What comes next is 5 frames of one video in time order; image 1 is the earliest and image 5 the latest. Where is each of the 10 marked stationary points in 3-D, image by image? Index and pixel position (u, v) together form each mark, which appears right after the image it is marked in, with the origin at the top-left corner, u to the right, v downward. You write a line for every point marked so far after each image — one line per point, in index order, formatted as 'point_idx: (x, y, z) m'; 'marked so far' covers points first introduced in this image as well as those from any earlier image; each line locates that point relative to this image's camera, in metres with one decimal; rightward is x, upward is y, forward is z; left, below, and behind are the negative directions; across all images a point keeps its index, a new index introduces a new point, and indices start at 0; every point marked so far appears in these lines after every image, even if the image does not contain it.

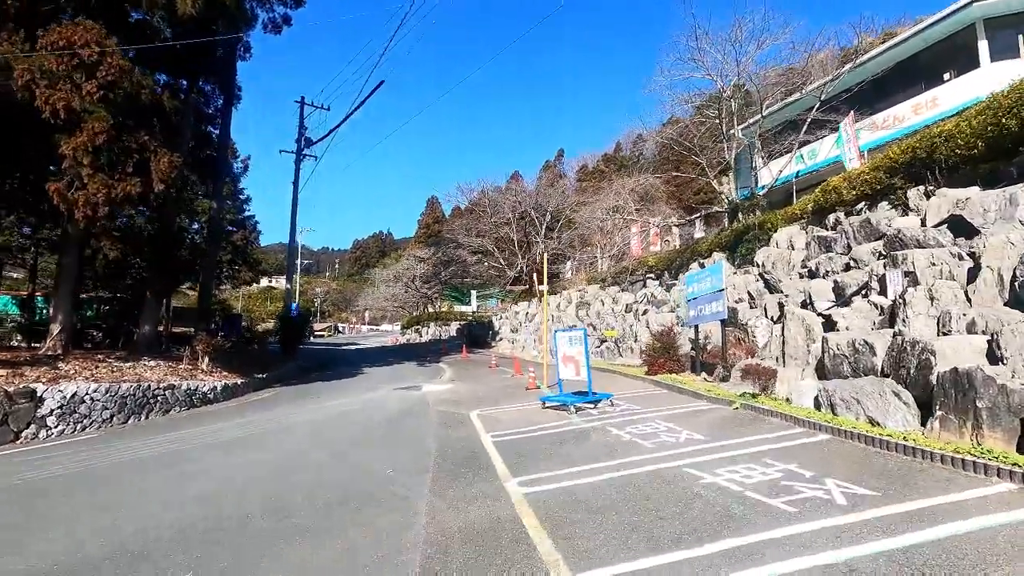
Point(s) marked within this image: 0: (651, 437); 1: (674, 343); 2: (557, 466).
0: (+2.0, -2.2, +7.8) m
1: (+4.4, -1.5, +14.6) m
2: (+0.6, -2.2, +6.9) m
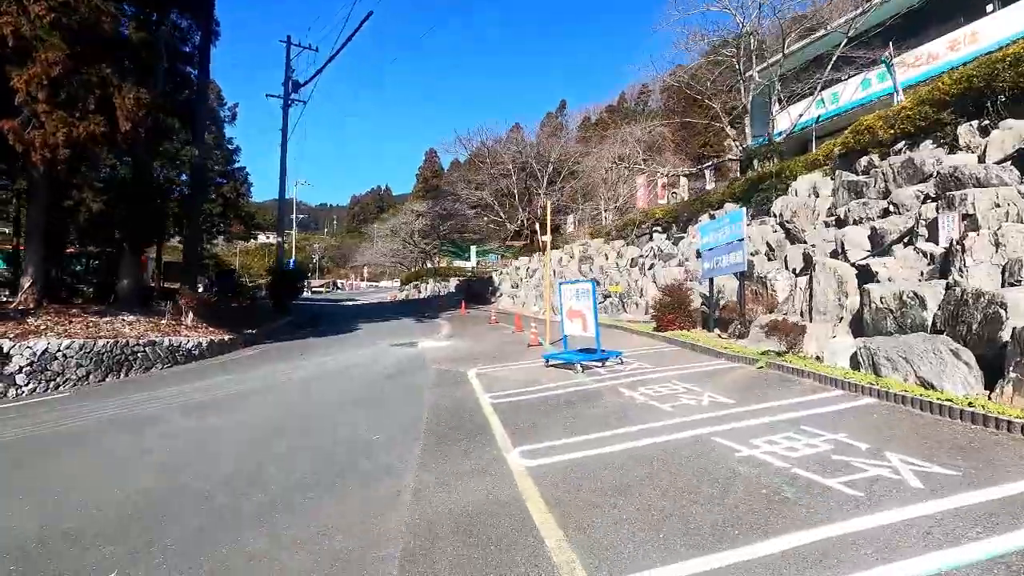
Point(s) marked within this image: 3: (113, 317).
0: (+2.1, -1.4, +6.9) m
1: (+4.4, -0.3, +13.7) m
2: (+0.6, -1.6, +6.0) m
3: (-10.9, -0.8, +14.6) m
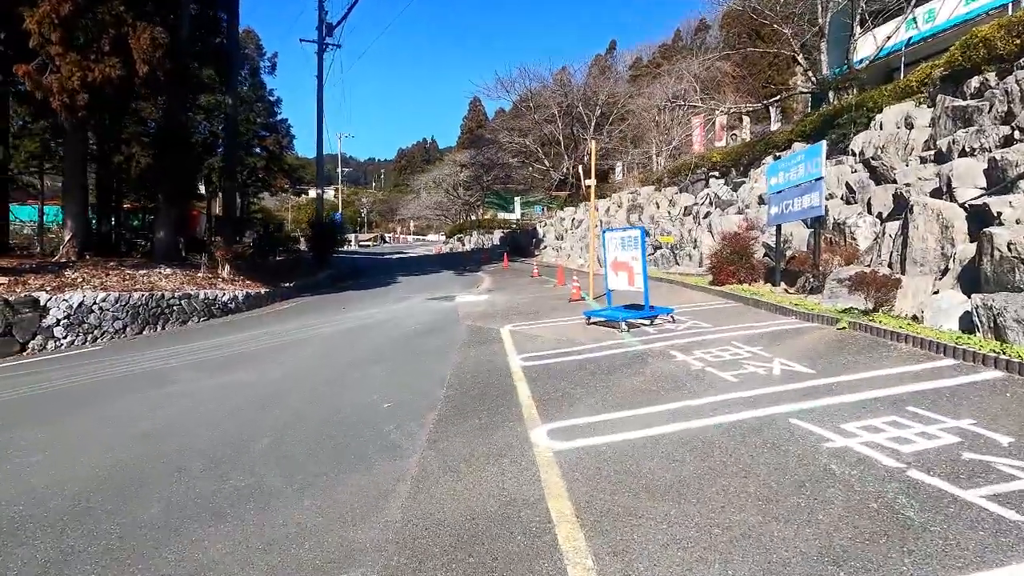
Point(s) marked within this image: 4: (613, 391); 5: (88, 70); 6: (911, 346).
0: (+2.4, -0.8, +5.9) m
1: (+5.4, +0.9, +12.2) m
2: (+0.9, -1.1, +5.1) m
3: (-9.8, +0.5, +14.6) m
4: (+1.0, -1.0, +5.3) m
5: (-9.0, +4.7, +11.4) m
6: (+4.4, -0.6, +5.9) m
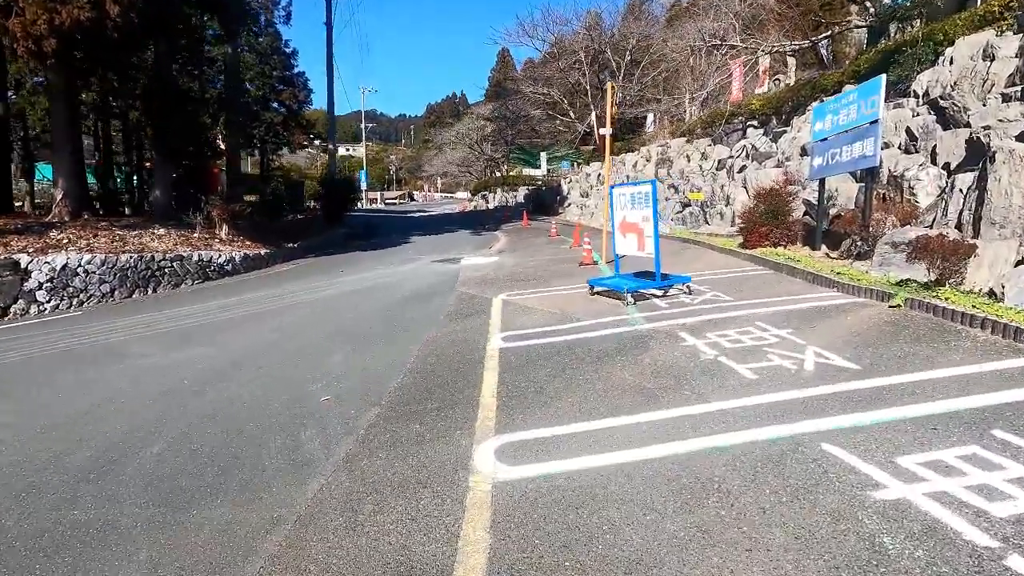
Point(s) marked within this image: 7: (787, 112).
0: (+2.1, -0.6, +4.7) m
1: (+5.4, +1.6, +10.7) m
2: (+0.5, -0.9, +4.1) m
3: (-9.6, +1.5, +14.0) m
4: (+0.7, -0.8, +4.3) m
5: (-9.0, +5.4, +10.5) m
6: (+4.1, -0.4, +4.6) m
7: (+9.6, +6.2, +18.8) m
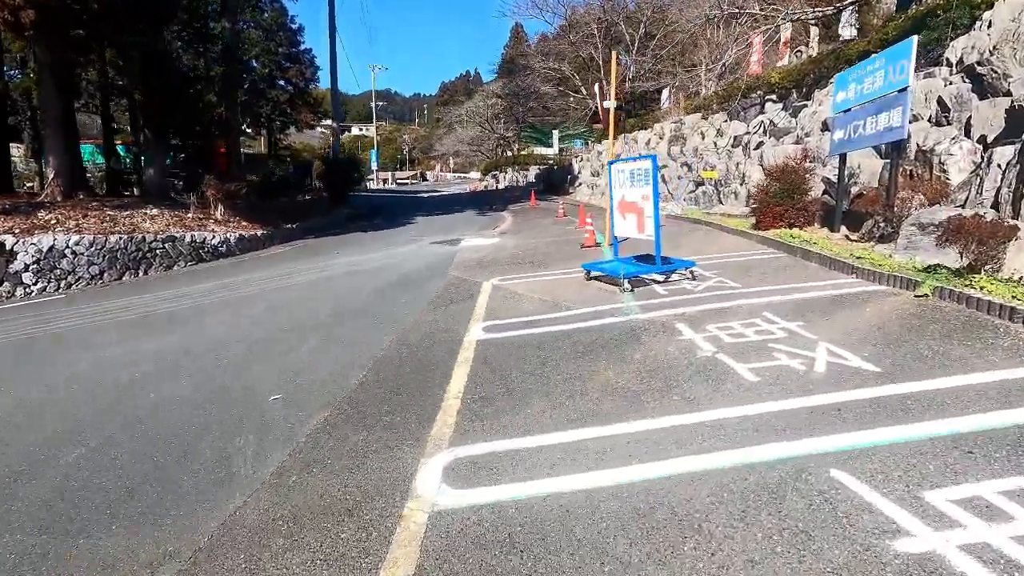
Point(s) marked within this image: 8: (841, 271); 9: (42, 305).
0: (+1.9, -0.5, +4.1) m
1: (+5.4, +1.9, +10.0) m
2: (+0.3, -0.8, +3.6) m
3: (-9.6, +2.0, +13.7) m
4: (+0.4, -0.7, +3.8) m
5: (-9.0, +5.8, +10.0) m
6: (+3.9, -0.3, +4.0) m
7: (+9.8, +6.8, +17.8) m
8: (+3.9, +0.2, +6.4) m
9: (-8.6, -0.3, +9.9) m
